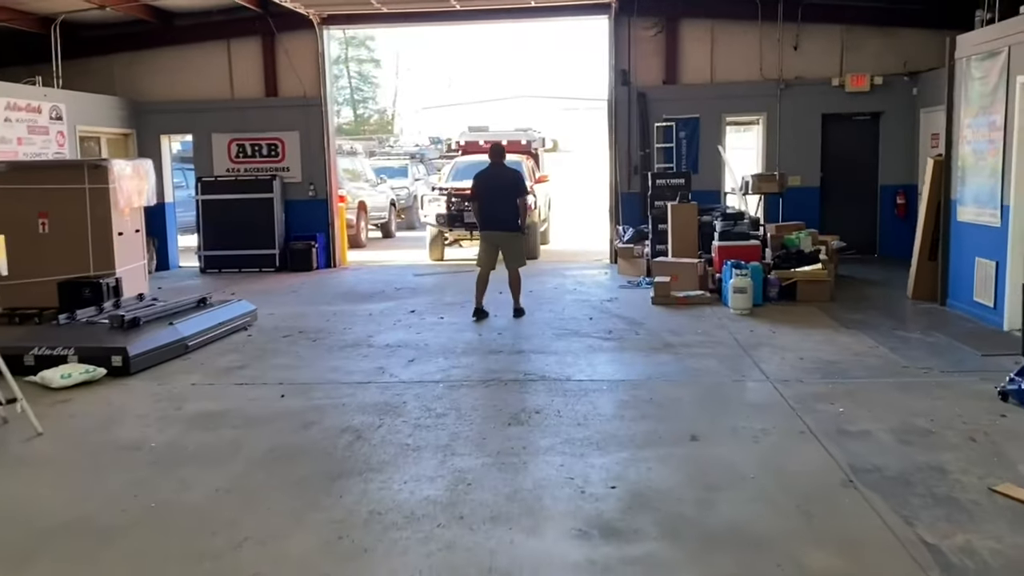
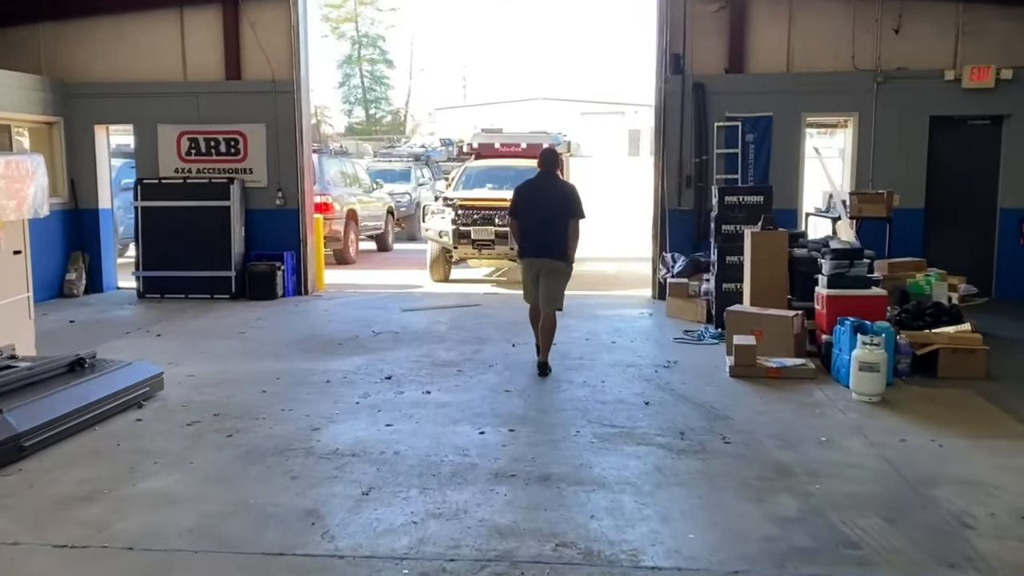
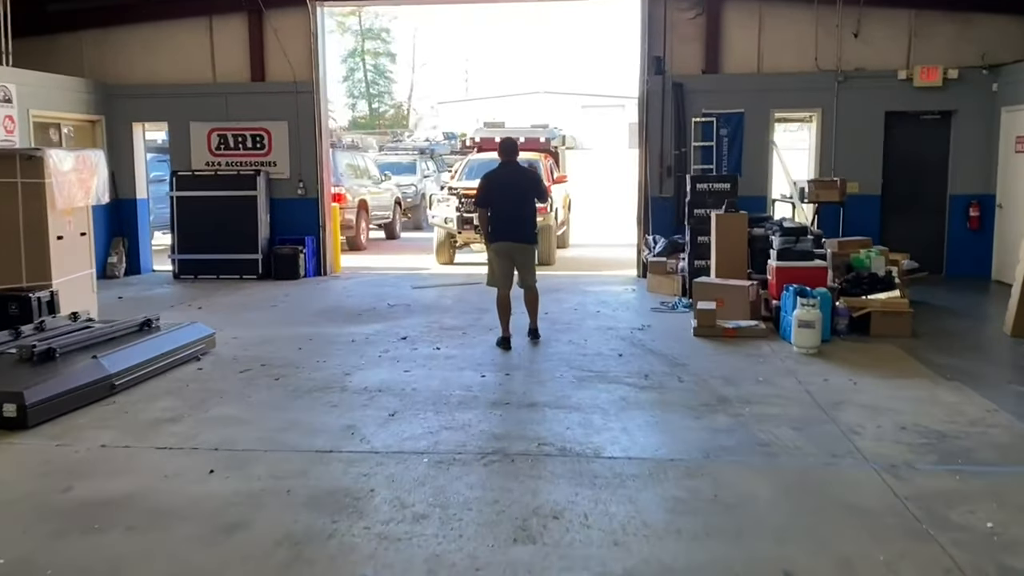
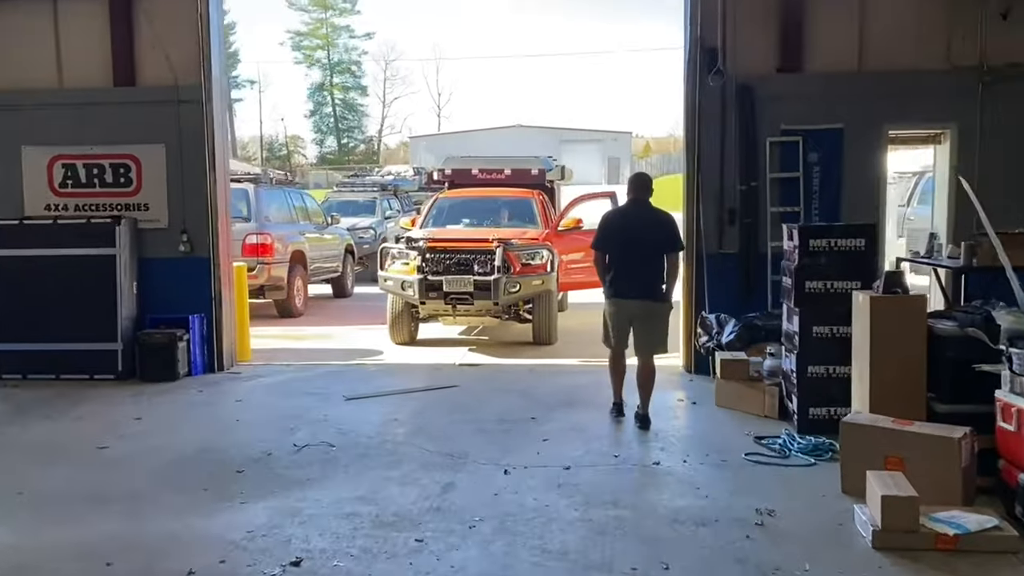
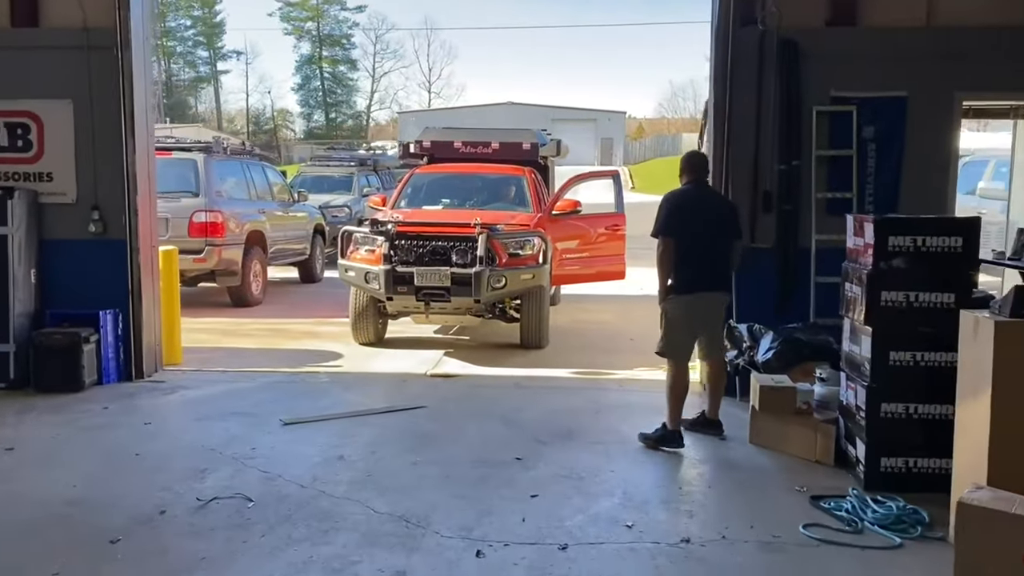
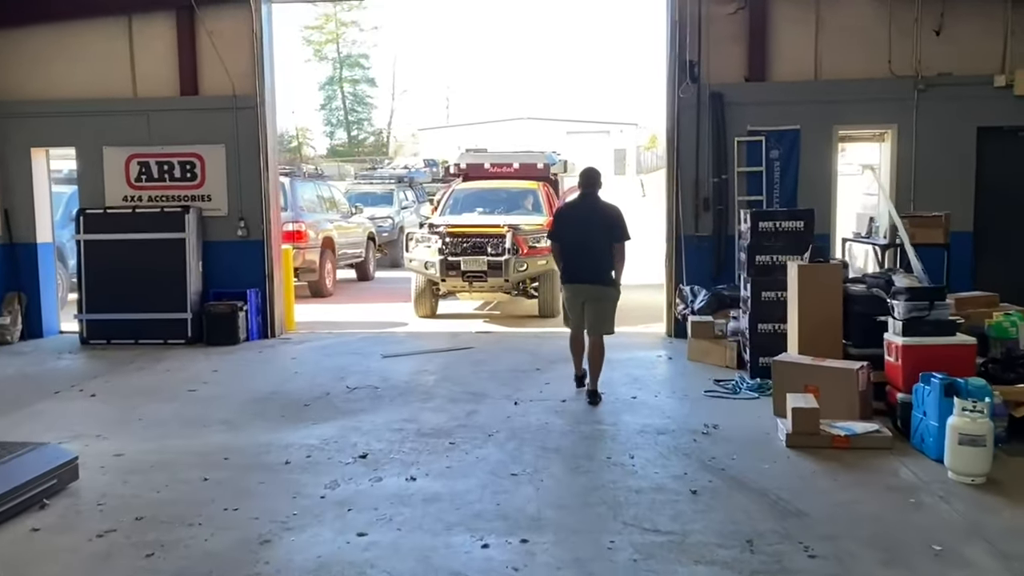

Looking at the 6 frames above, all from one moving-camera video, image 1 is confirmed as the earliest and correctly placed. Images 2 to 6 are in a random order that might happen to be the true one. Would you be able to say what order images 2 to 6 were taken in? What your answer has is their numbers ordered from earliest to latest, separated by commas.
3, 2, 6, 4, 5
